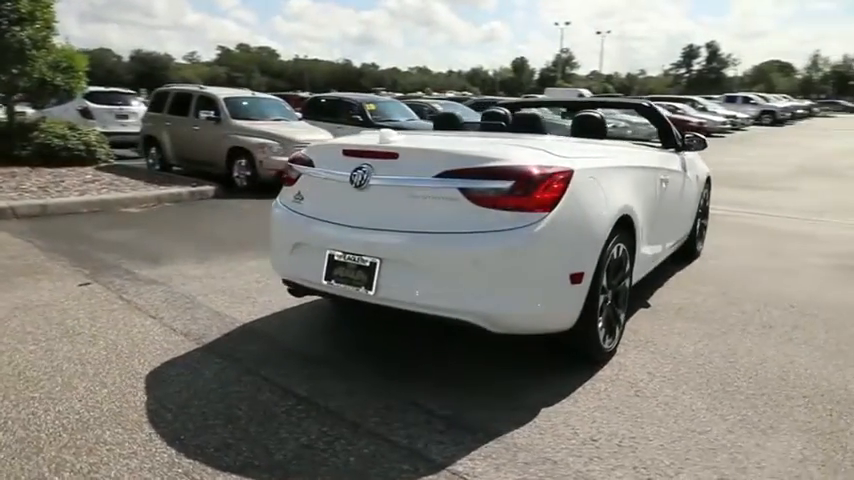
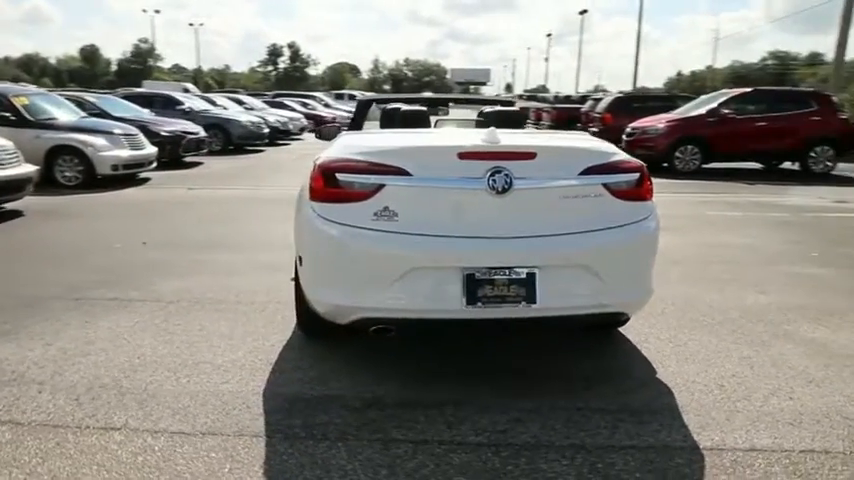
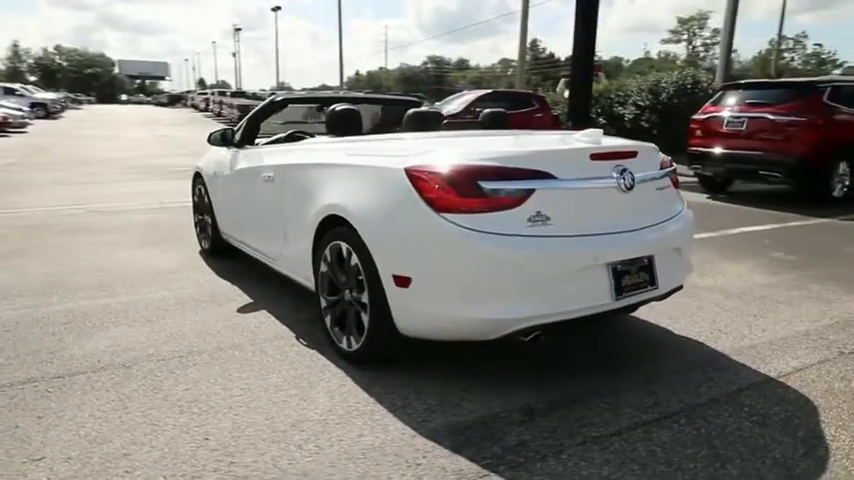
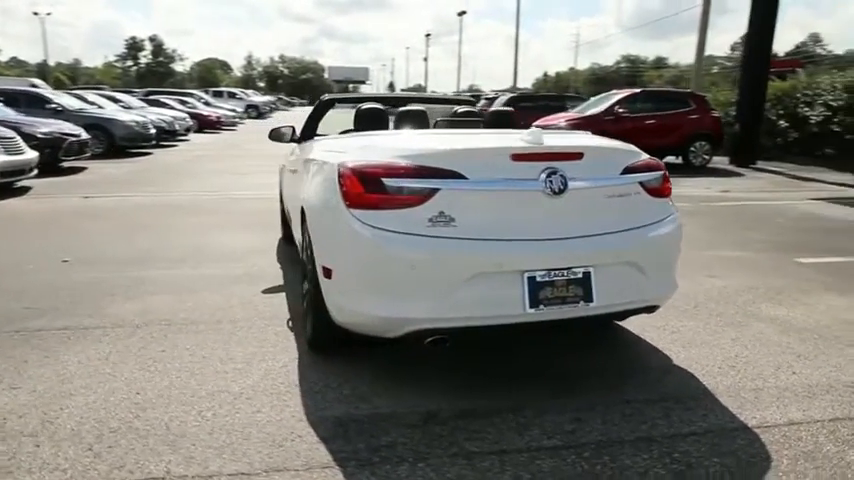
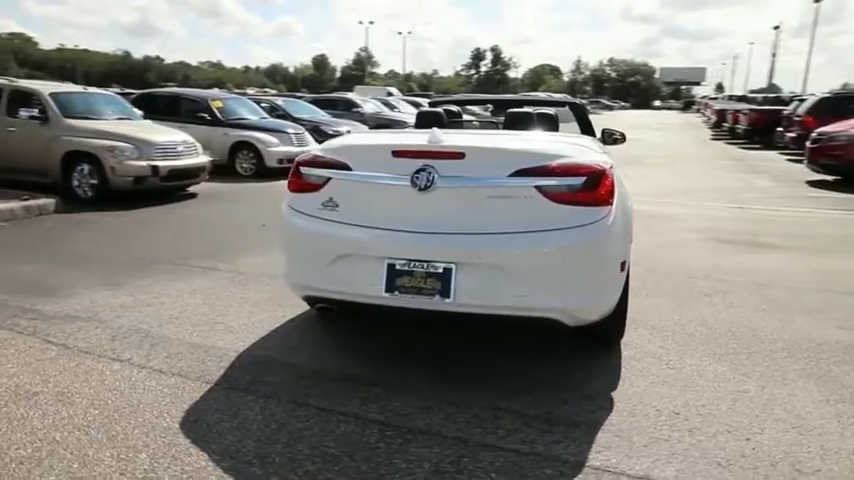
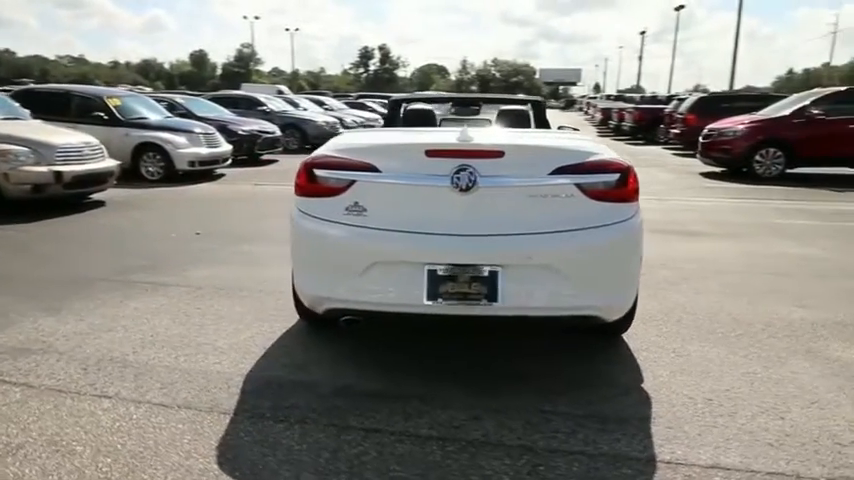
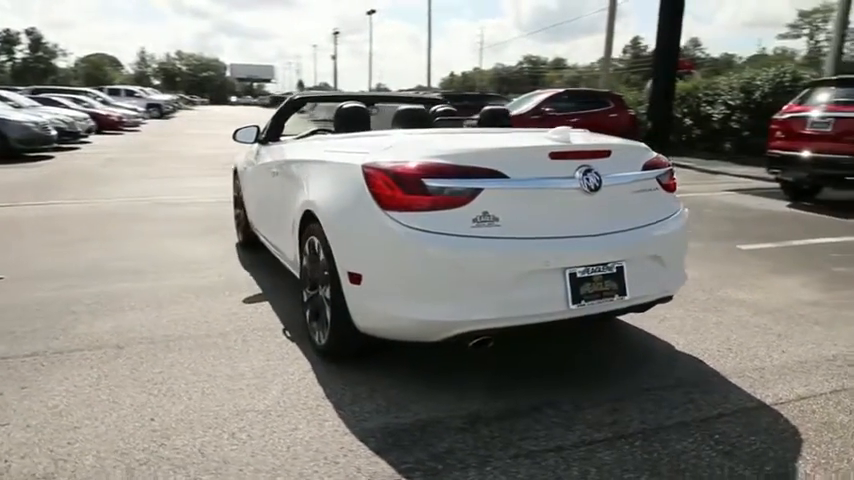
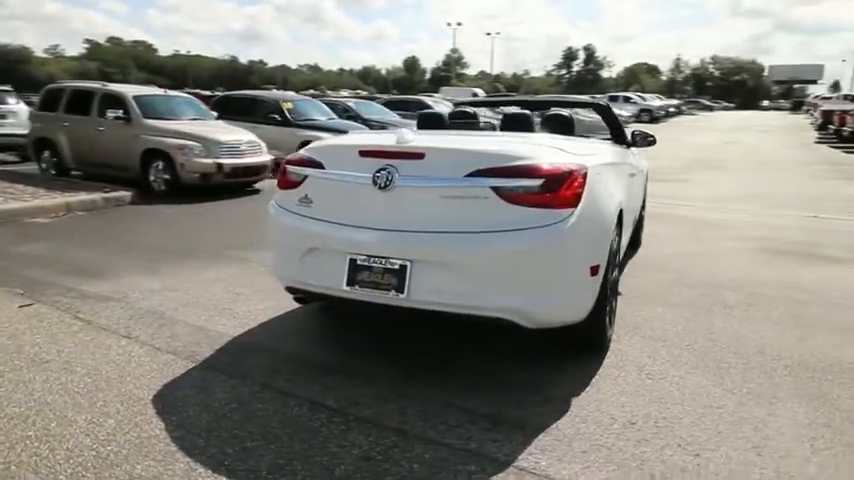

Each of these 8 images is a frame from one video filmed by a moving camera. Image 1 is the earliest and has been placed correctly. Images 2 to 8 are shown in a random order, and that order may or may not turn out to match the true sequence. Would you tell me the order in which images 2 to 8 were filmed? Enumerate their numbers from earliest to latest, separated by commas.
8, 5, 6, 2, 4, 7, 3
